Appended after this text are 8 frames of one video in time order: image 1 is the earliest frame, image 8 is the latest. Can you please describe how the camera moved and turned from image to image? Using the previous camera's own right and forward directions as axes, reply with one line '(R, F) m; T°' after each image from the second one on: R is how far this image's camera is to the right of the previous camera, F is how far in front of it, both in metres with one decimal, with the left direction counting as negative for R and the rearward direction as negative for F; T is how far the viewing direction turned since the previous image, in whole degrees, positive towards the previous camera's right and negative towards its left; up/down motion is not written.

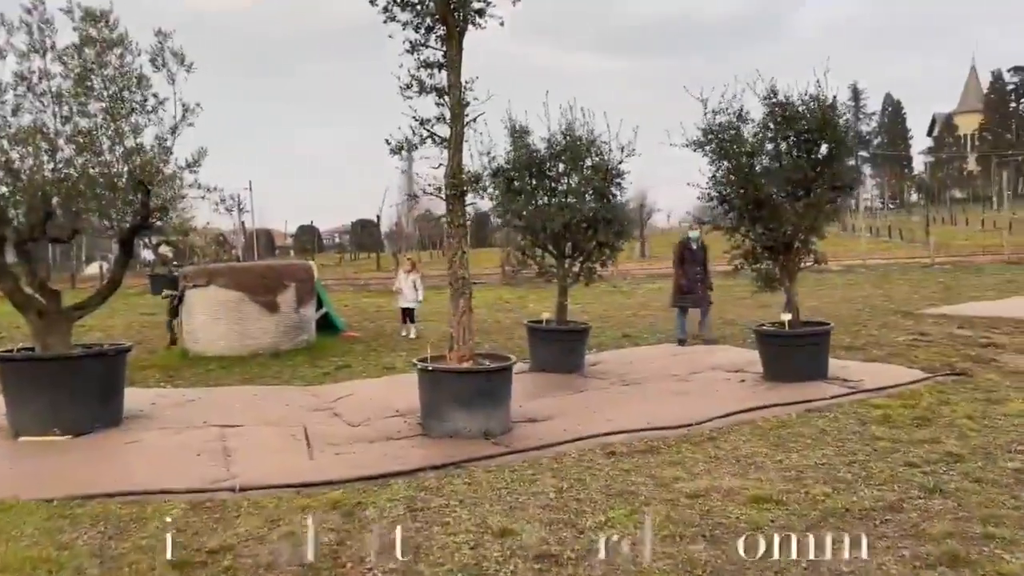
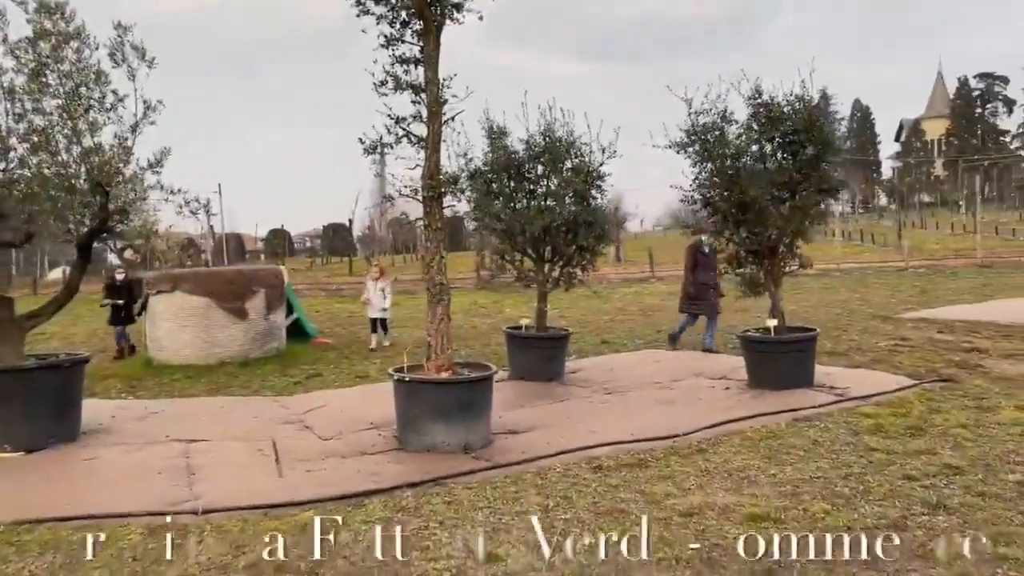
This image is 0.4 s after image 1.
(0.0, +0.3) m; +2°
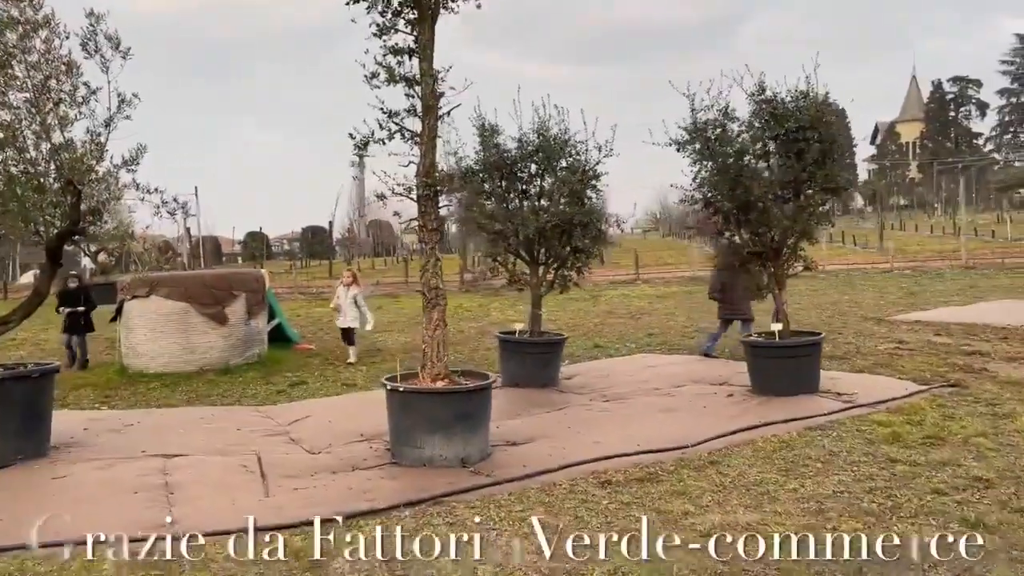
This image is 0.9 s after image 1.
(-0.1, +0.3) m; +1°
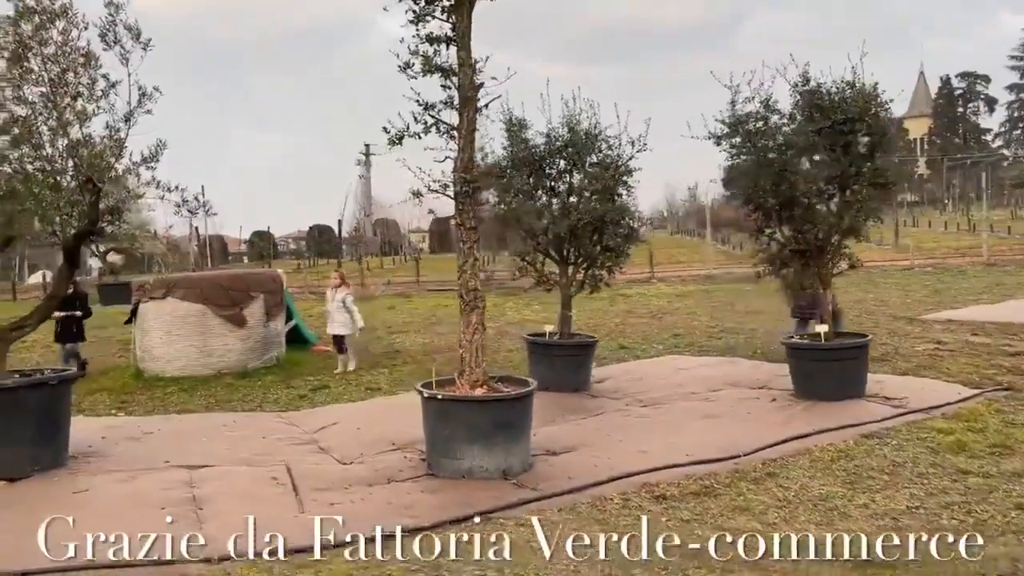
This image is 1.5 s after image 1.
(-0.2, +0.3) m; 0°
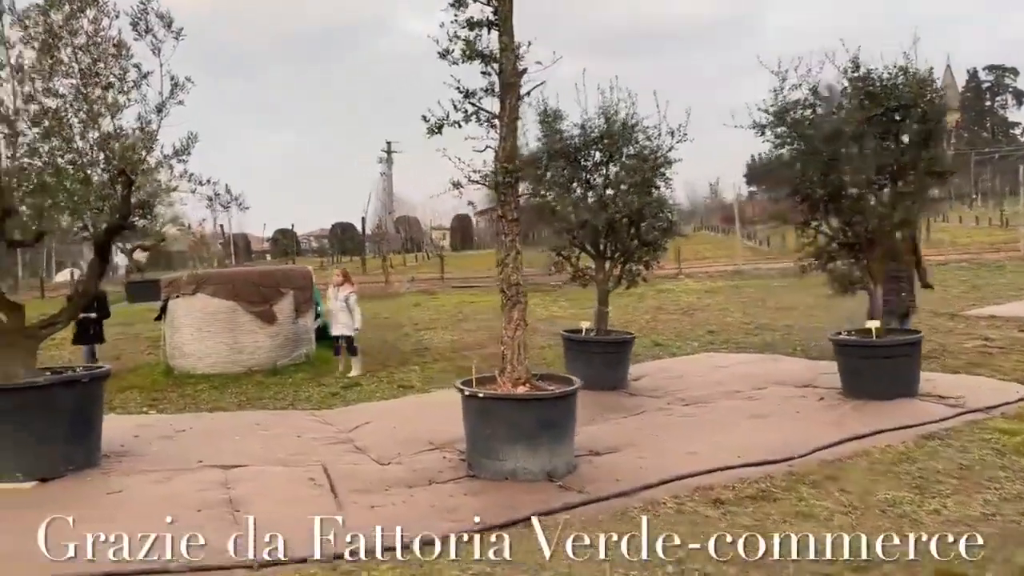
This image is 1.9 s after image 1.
(-0.1, +0.2) m; -1°
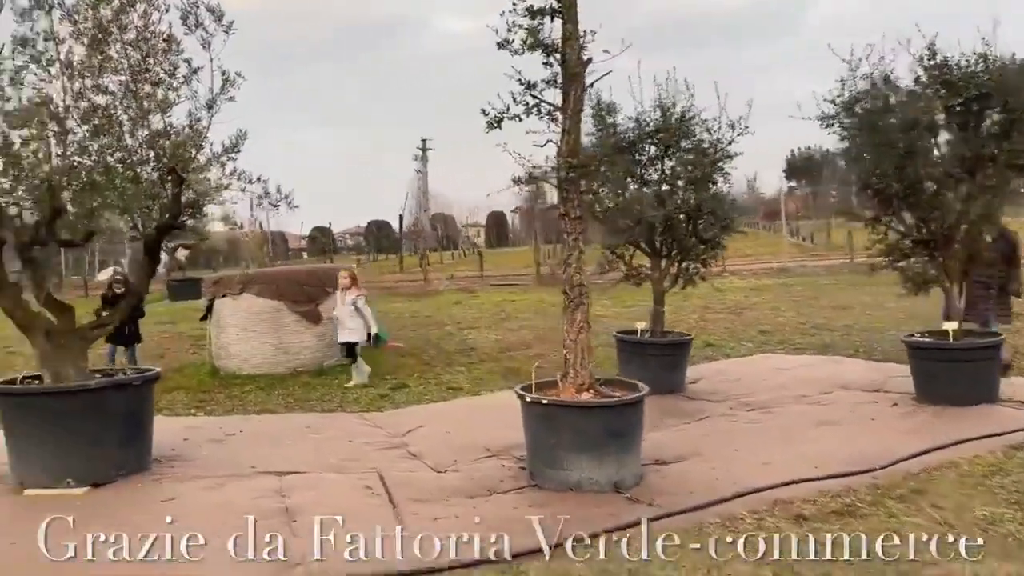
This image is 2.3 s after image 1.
(-0.2, +0.2) m; -2°
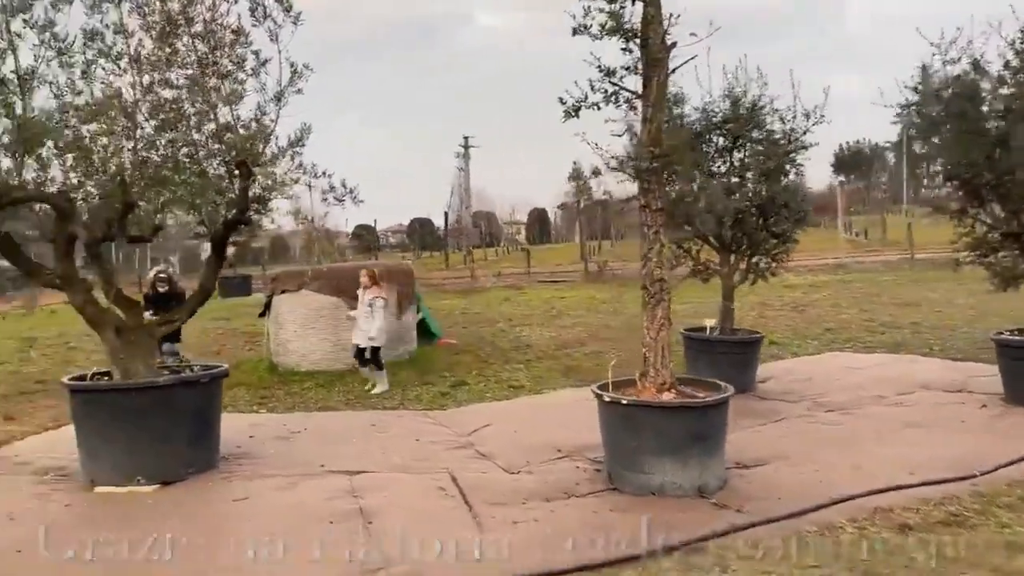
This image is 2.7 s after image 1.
(-0.2, +0.2) m; -3°
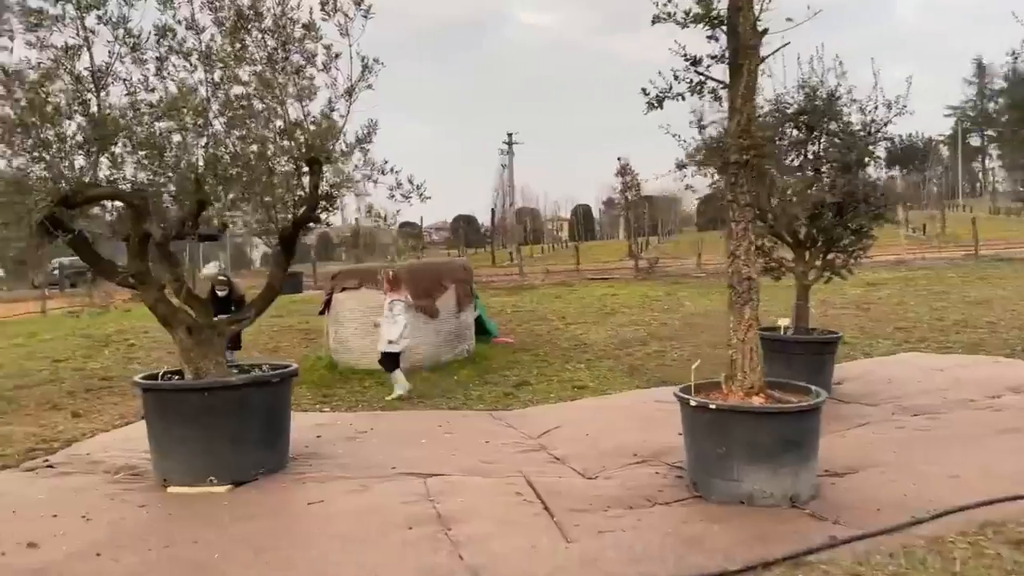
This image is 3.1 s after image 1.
(-0.2, +0.2) m; -3°
